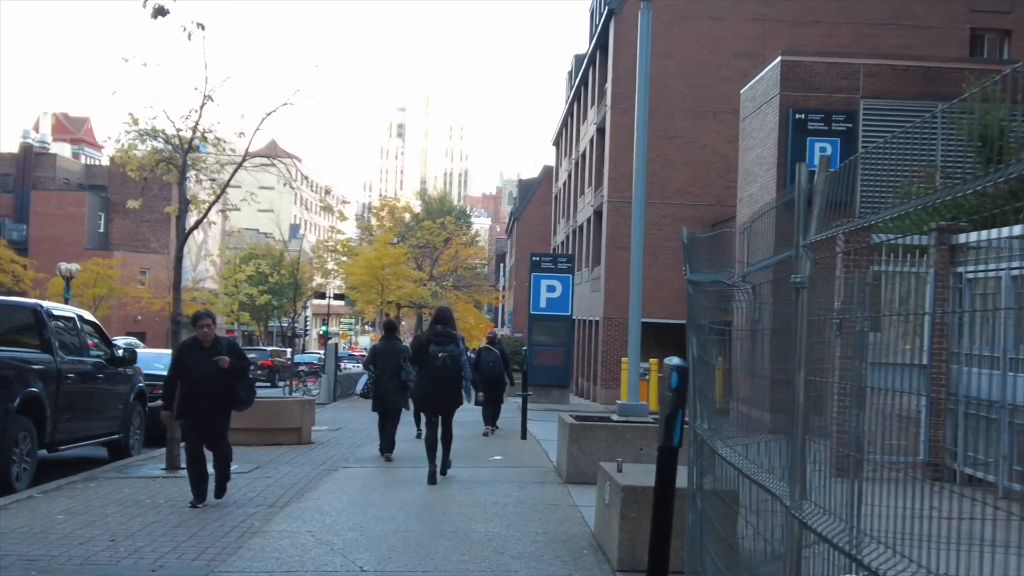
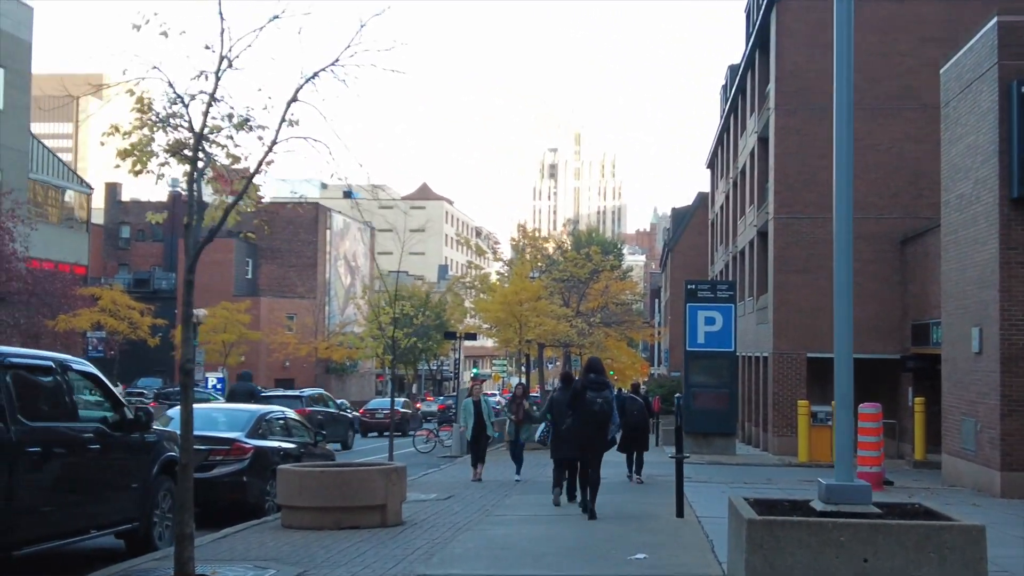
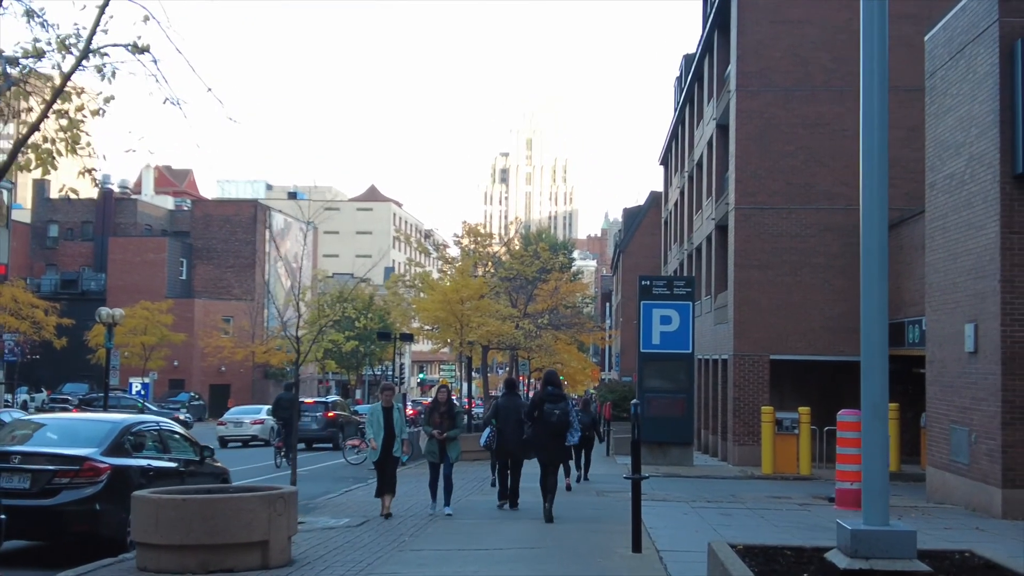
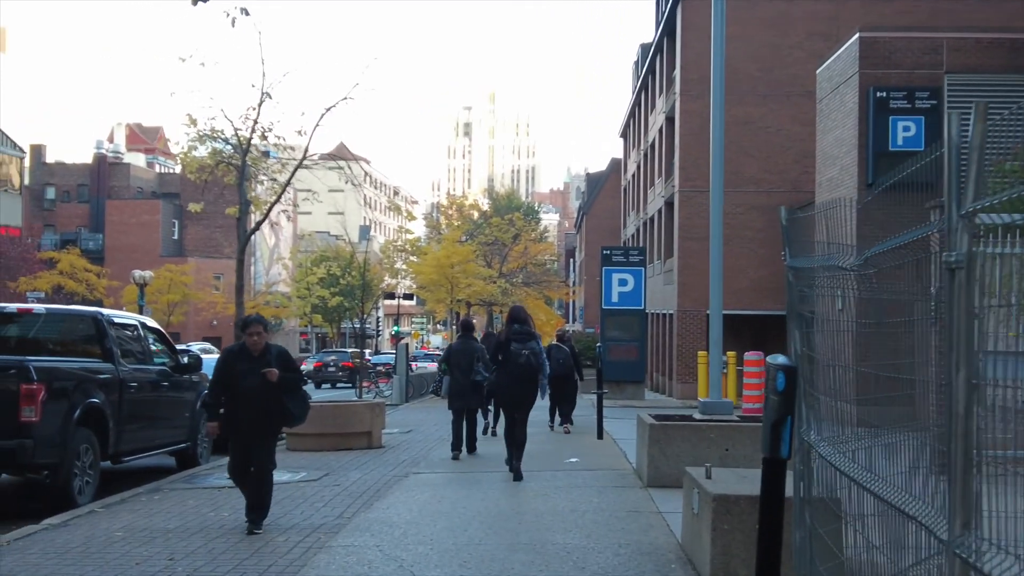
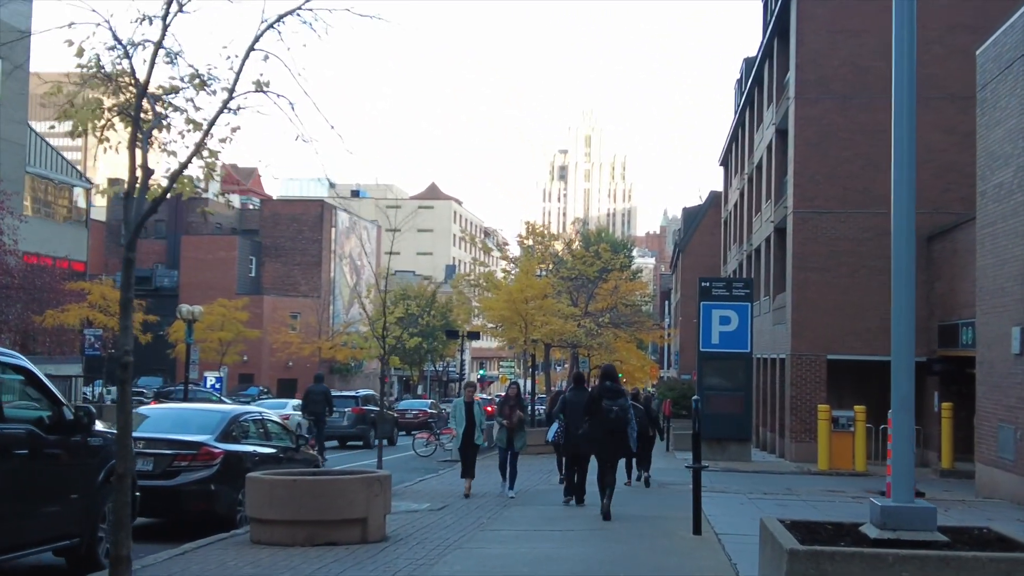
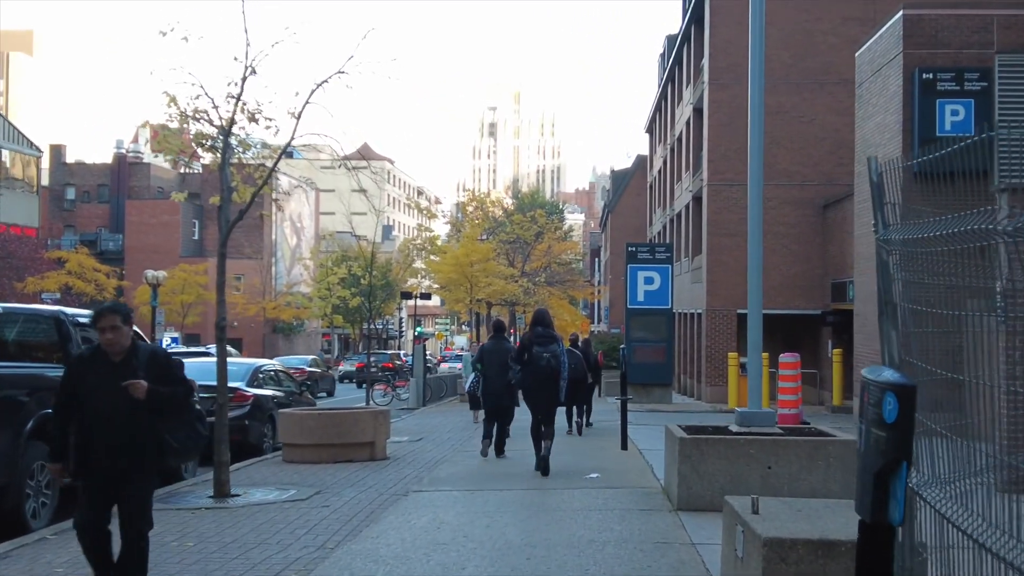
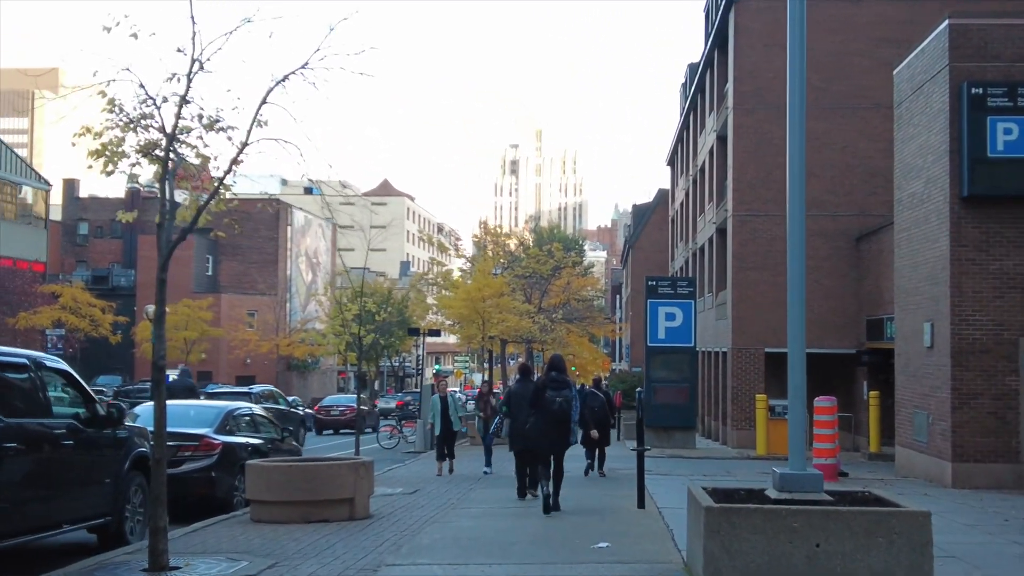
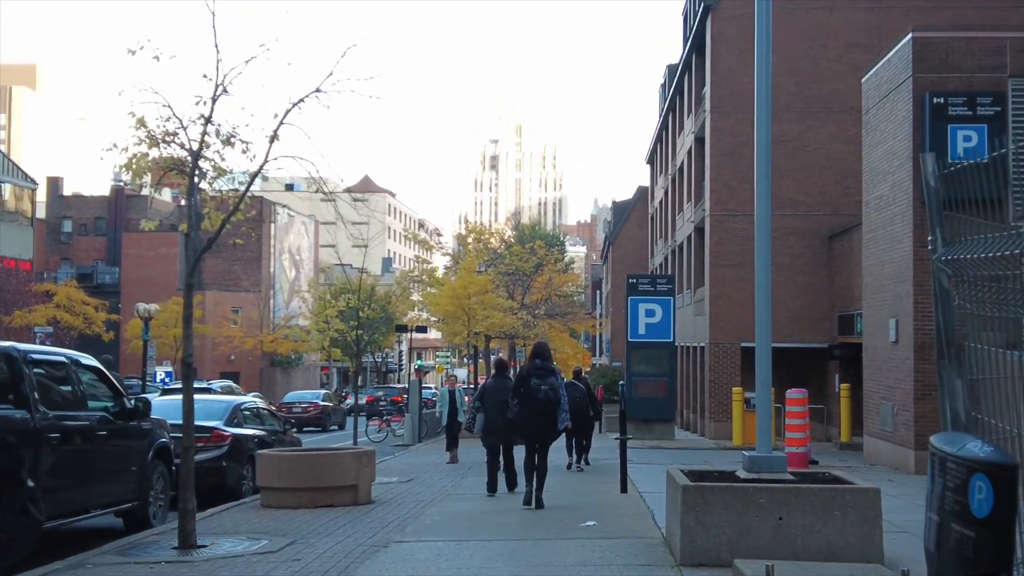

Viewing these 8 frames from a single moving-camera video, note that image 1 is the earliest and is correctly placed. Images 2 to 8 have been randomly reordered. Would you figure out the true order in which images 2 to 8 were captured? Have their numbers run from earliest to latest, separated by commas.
4, 6, 8, 7, 2, 5, 3
